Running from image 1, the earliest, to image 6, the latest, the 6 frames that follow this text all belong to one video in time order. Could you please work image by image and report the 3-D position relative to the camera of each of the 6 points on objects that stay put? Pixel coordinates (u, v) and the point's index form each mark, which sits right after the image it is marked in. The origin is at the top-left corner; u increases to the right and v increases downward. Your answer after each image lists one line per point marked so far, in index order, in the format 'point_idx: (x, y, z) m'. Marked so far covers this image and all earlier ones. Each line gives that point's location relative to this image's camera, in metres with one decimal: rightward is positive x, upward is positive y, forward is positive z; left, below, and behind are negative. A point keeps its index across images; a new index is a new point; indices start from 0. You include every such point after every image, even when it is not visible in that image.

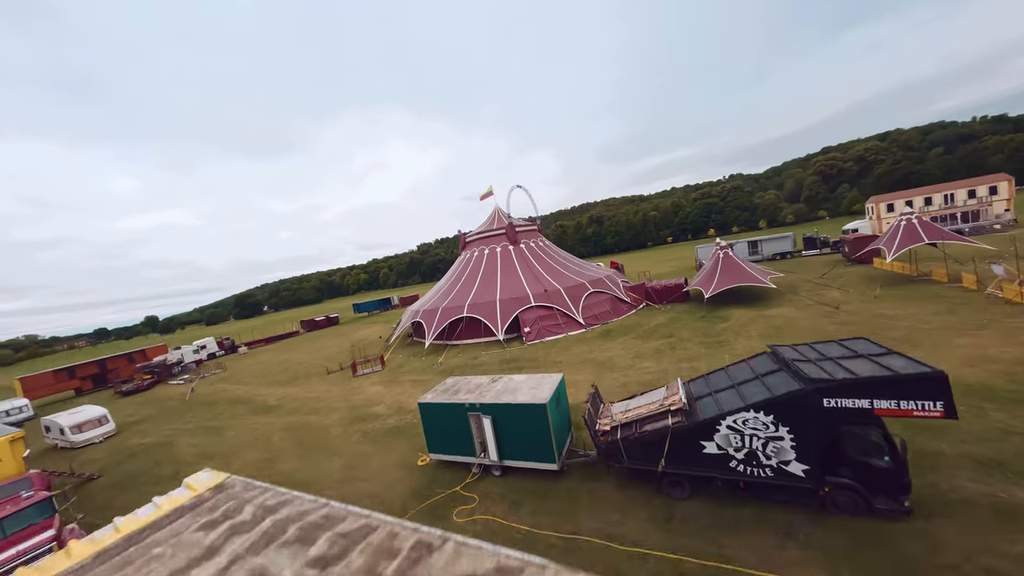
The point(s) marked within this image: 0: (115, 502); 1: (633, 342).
0: (-12.5, -6.7, +10.7) m
1: (+5.8, -2.6, +16.3) m
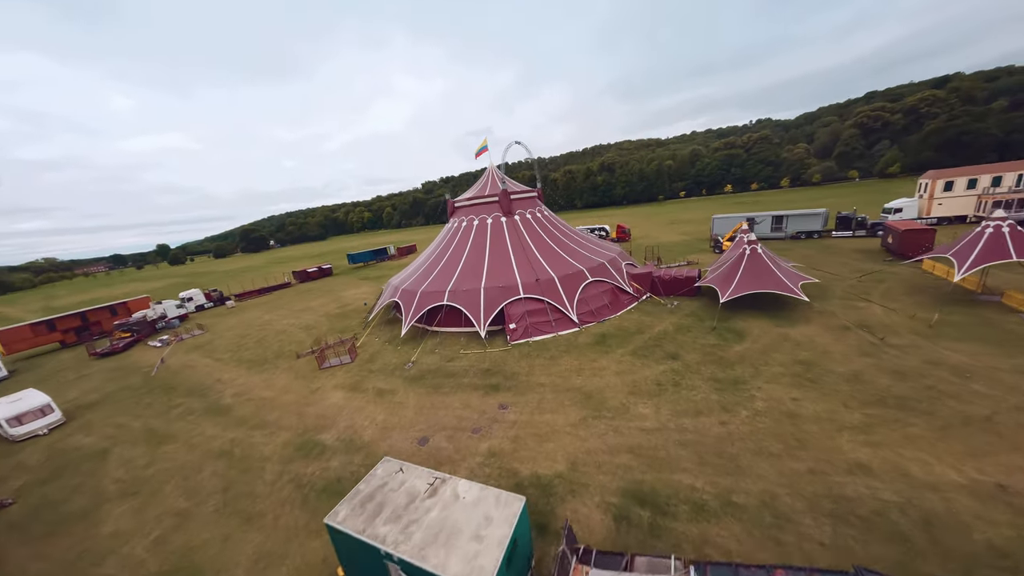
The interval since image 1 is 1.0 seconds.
0: (-13.7, -7.3, +9.2) m
1: (+4.9, -3.1, +13.9) m
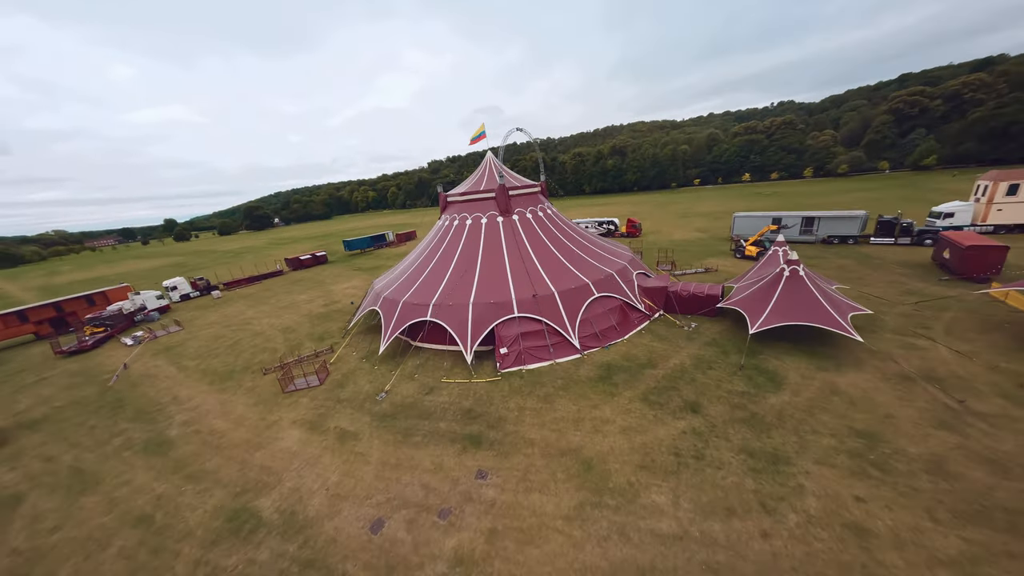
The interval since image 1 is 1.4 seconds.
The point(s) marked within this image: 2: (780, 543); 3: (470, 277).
0: (-14.3, -8.2, +7.3) m
1: (+4.3, -4.3, +11.4) m
2: (+5.7, -5.4, +7.2) m
3: (-2.2, +0.5, +17.7) m
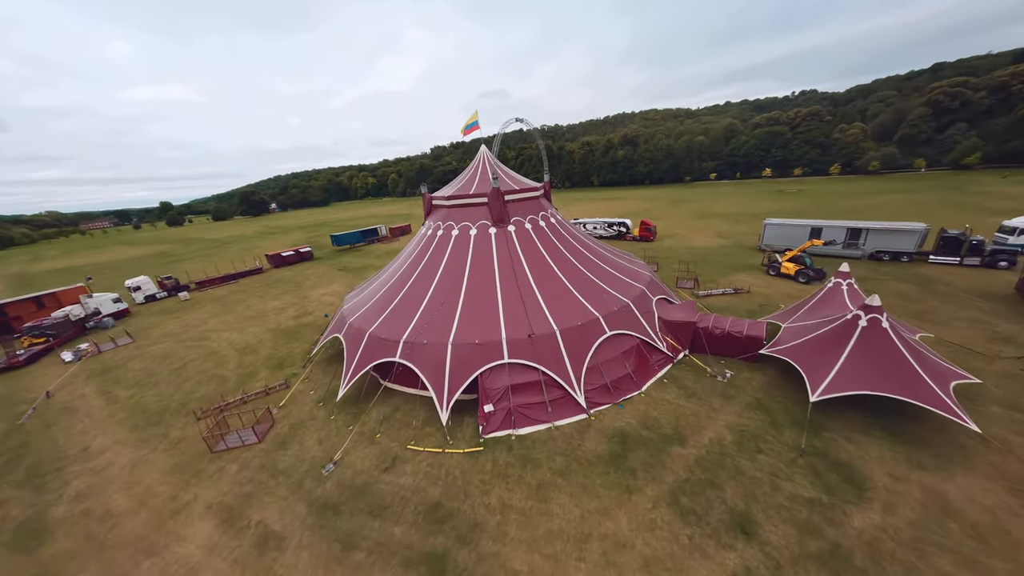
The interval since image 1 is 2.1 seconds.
0: (-15.0, -9.6, +4.3) m
1: (+3.8, -5.9, +8.1) m
2: (+5.1, -7.2, +4.0) m
3: (-2.5, -0.8, +14.2) m
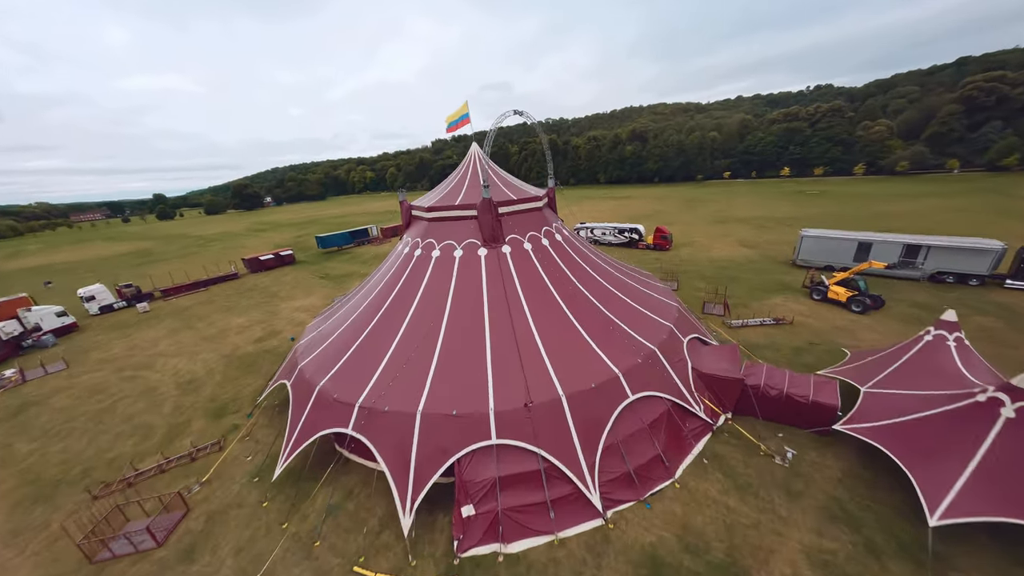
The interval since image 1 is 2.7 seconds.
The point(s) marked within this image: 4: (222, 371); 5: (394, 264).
0: (-15.4, -11.0, +1.1) m
1: (+3.5, -7.5, +4.8) m
2: (+4.7, -8.9, +0.7) m
3: (-2.8, -2.2, +10.9) m
4: (-15.1, -4.3, +17.8) m
5: (-5.2, +1.1, +15.0) m
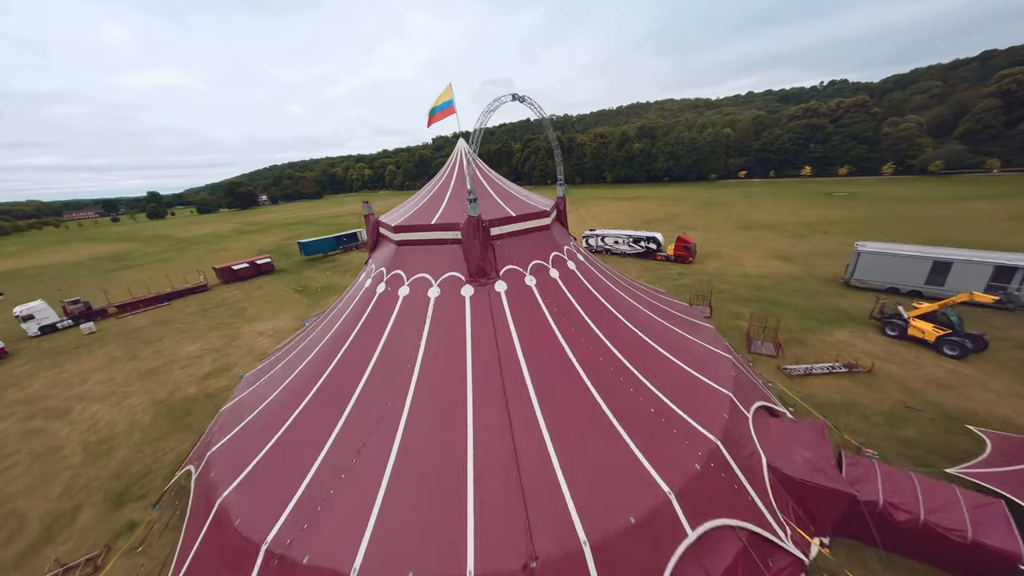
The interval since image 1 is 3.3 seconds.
0: (-15.6, -12.5, -2.4) m
1: (+3.3, -9.1, +1.1) m
2: (+4.5, -10.5, -3.0) m
3: (-2.9, -3.7, +7.2) m
4: (-15.2, -5.7, +14.2) m
5: (-5.3, -0.4, +11.3) m
